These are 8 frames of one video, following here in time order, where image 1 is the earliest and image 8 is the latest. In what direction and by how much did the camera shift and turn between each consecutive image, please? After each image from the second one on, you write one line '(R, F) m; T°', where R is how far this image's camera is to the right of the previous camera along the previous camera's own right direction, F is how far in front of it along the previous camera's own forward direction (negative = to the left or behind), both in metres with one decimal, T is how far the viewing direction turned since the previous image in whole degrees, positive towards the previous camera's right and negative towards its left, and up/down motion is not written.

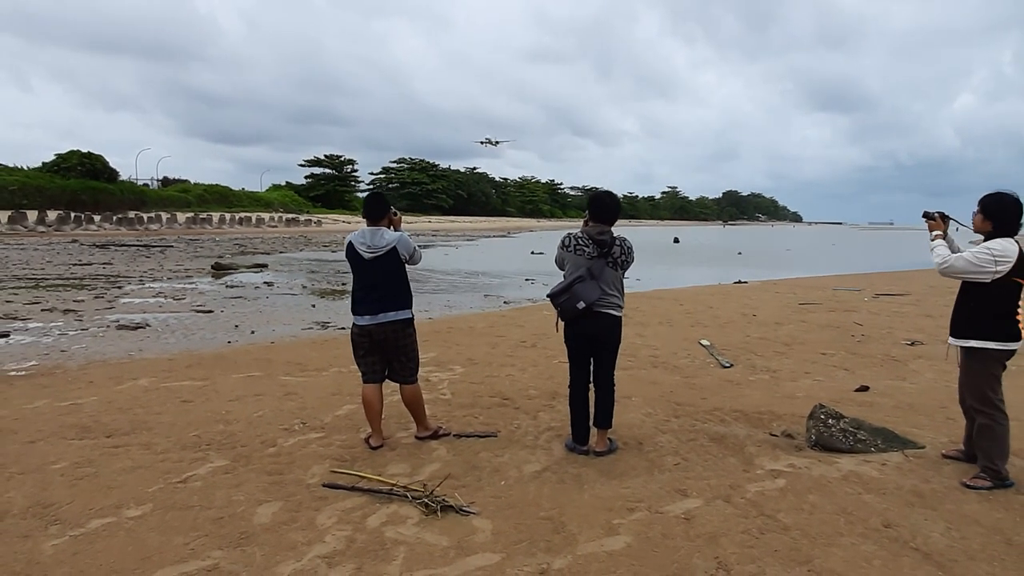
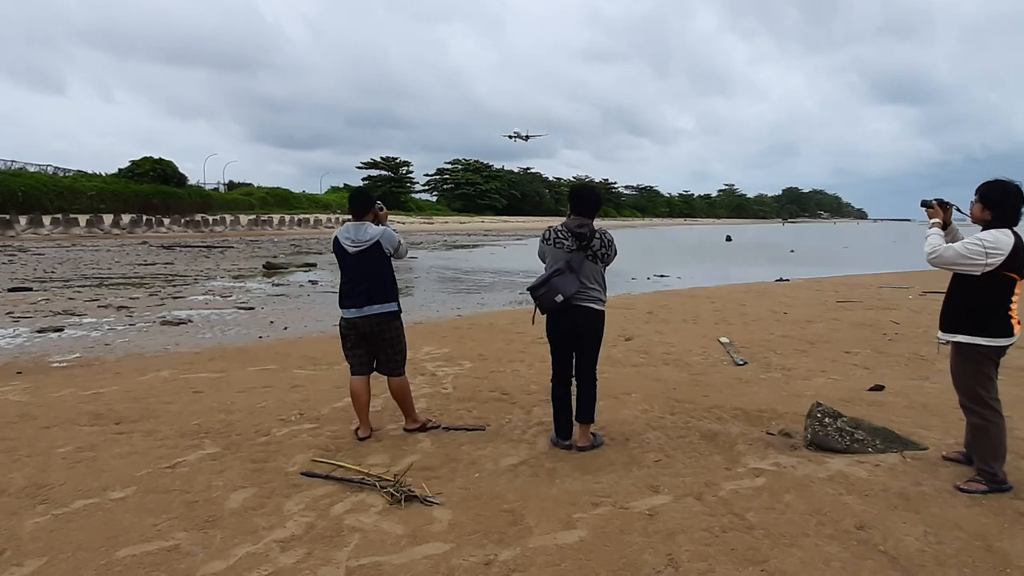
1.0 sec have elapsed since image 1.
(+0.6, 0.0) m; -5°
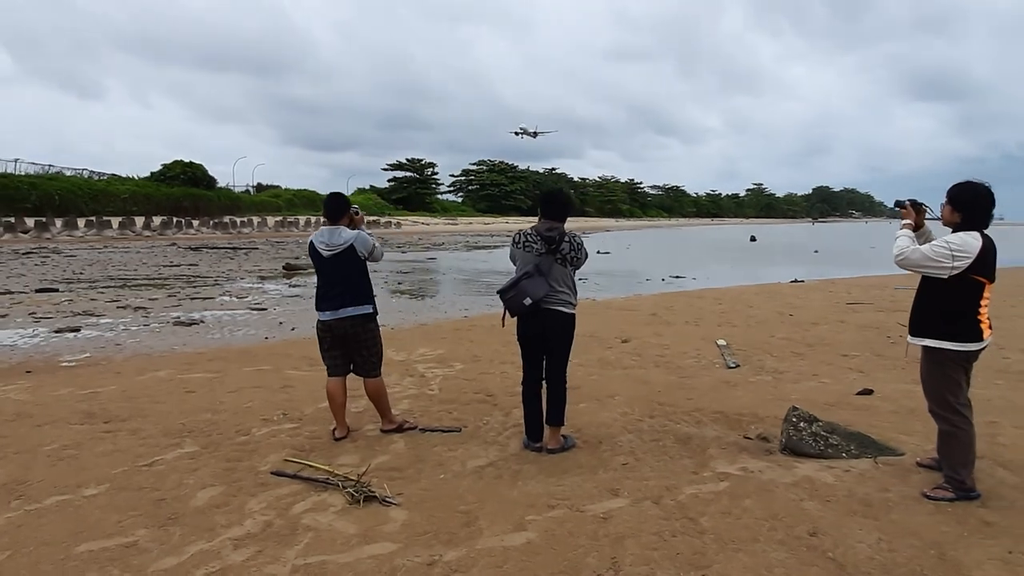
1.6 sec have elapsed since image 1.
(+0.4, 0.0) m; -2°
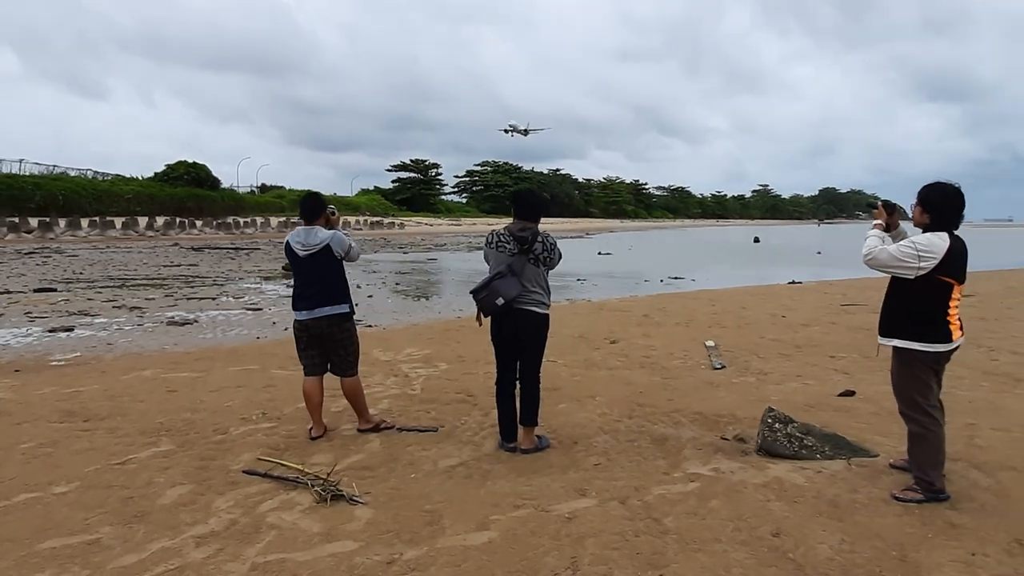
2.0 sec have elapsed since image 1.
(+0.2, 0.0) m; 0°
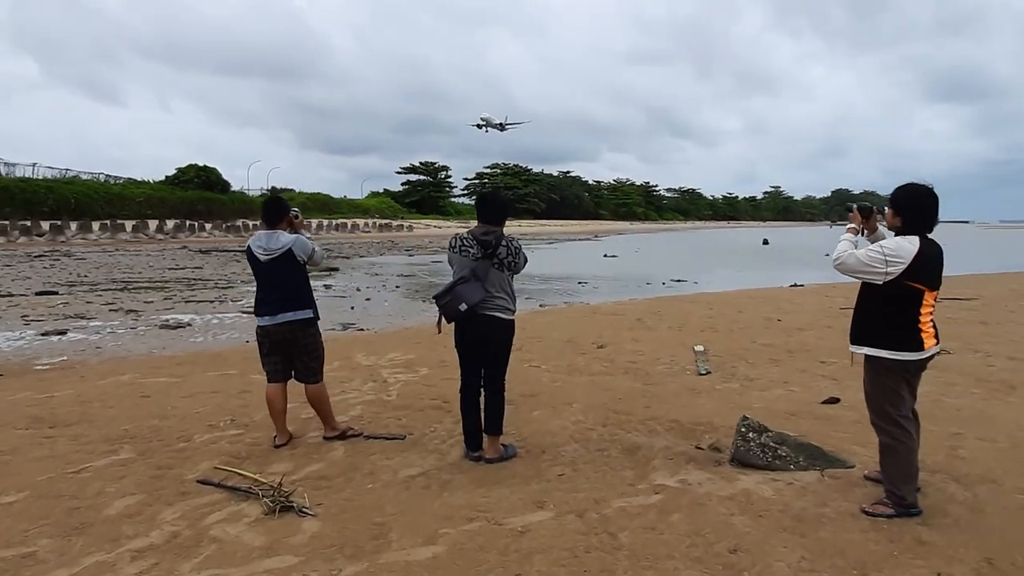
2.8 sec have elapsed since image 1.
(+0.3, +0.1) m; -1°
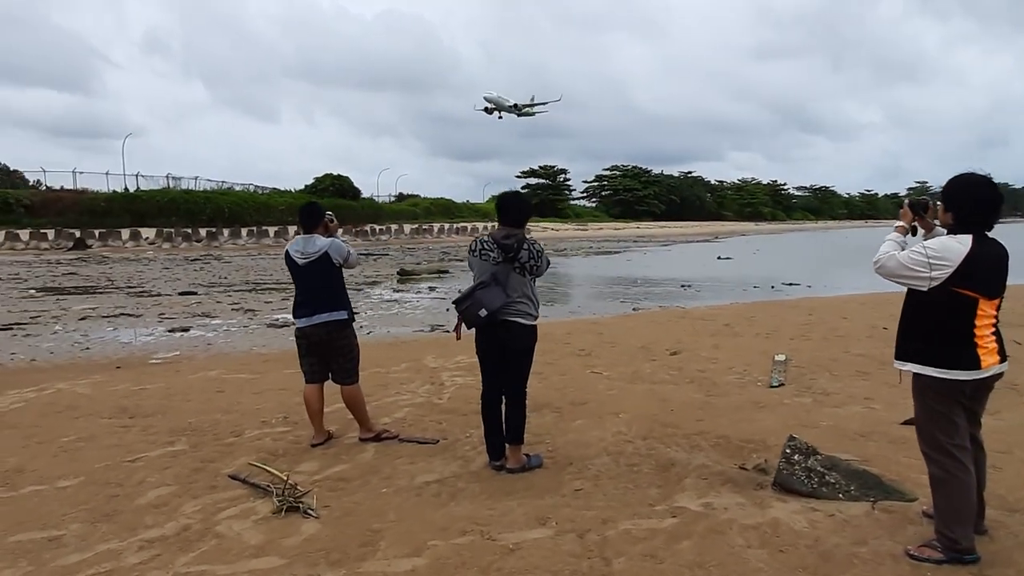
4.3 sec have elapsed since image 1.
(+0.7, +0.2) m; -10°
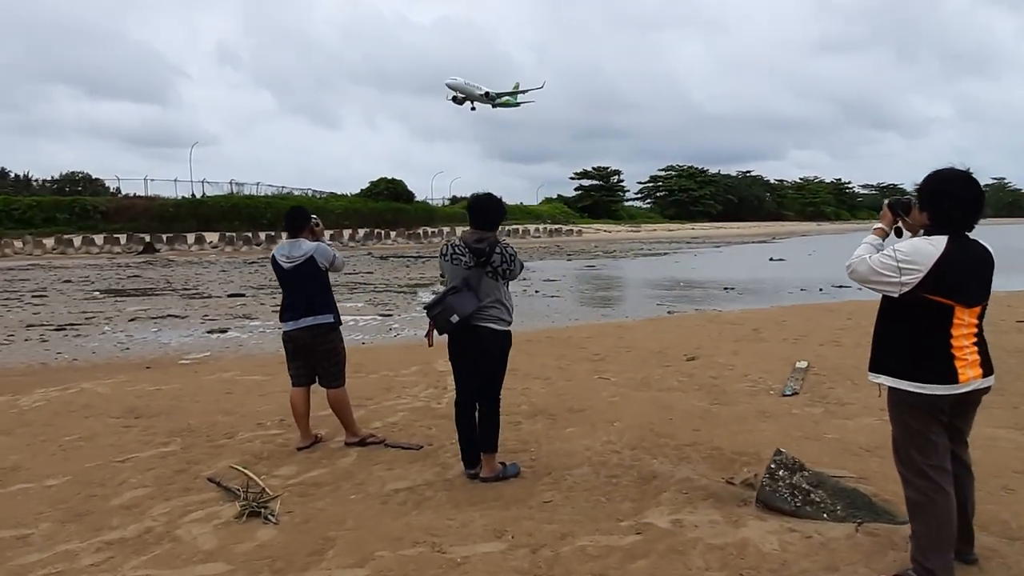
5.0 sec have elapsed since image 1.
(+0.6, +0.2) m; -5°
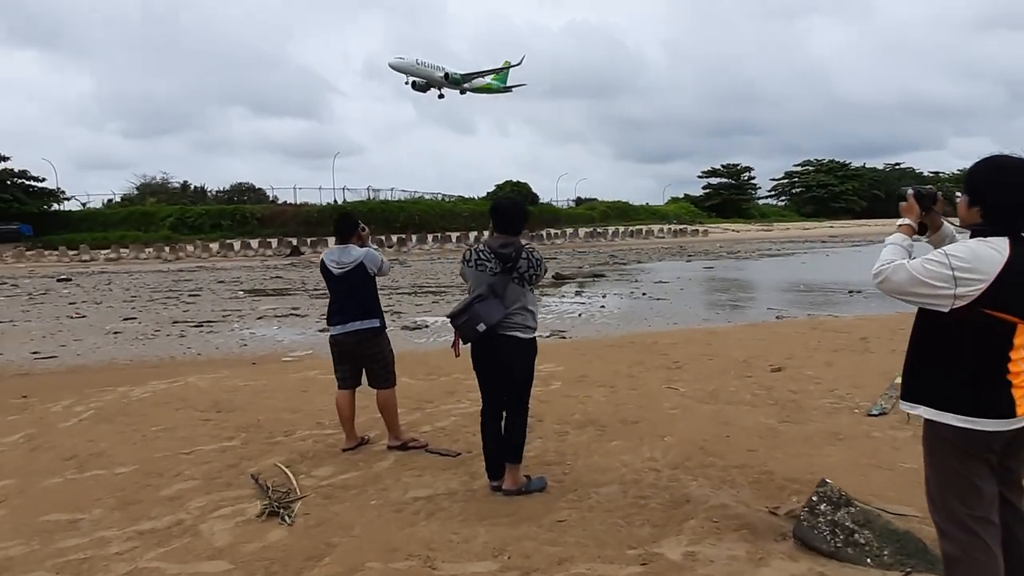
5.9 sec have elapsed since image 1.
(+0.7, +0.2) m; -11°
